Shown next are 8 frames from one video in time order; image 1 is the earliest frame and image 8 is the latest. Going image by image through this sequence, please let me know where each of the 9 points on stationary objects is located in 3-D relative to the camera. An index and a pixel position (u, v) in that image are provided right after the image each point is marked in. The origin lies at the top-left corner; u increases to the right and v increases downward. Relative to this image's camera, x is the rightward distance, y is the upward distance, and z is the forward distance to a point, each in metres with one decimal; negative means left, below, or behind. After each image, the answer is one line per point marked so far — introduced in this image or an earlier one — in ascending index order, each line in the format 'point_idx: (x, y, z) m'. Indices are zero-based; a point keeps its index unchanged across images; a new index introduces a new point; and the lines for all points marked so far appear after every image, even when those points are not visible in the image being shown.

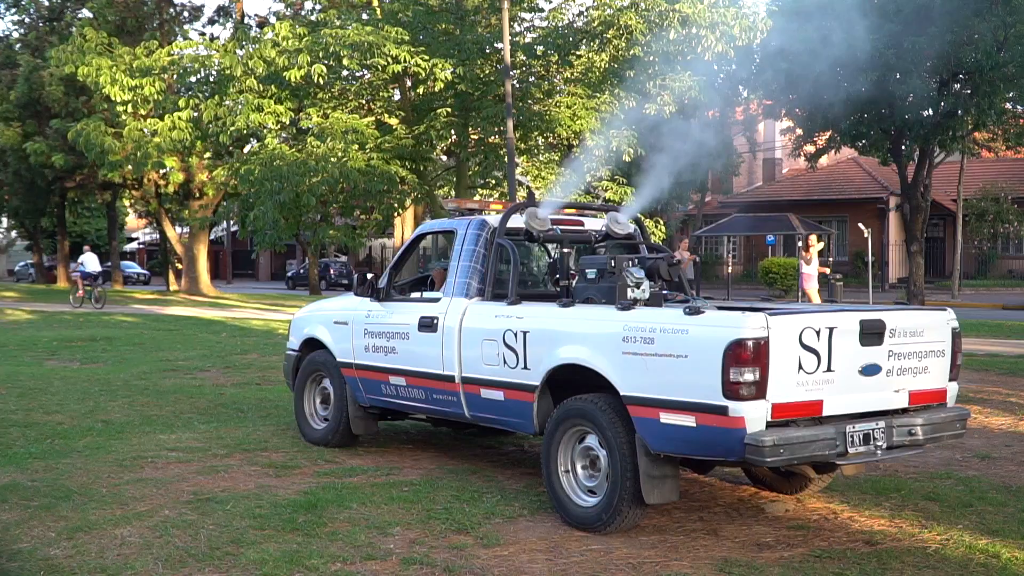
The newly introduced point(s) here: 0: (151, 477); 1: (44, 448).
0: (-2.8, -1.5, +9.7) m
1: (-3.9, -1.3, +10.3) m
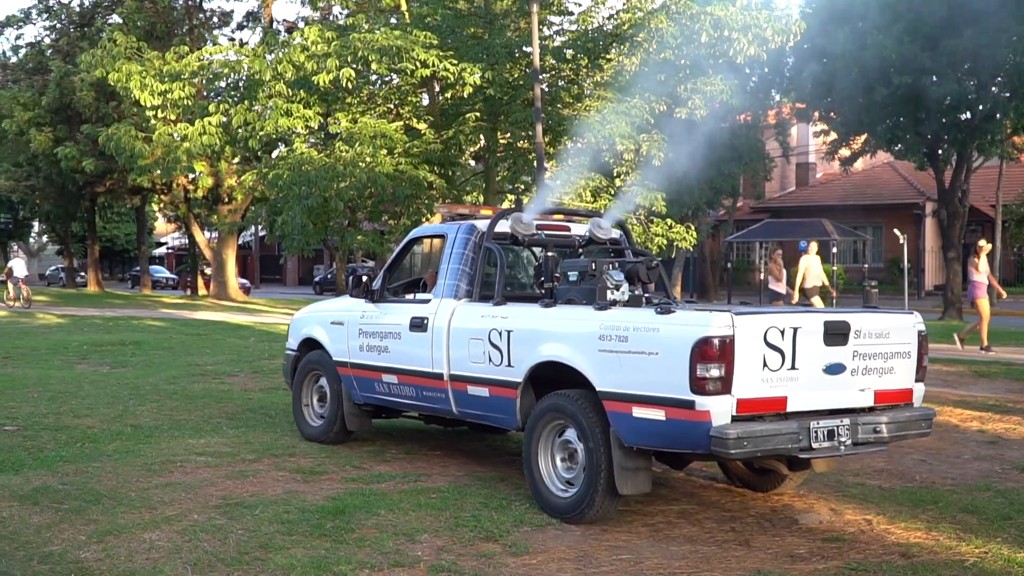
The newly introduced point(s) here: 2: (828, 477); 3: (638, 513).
0: (-2.6, -1.5, +9.7) m
1: (-3.7, -1.4, +10.3) m
2: (+2.7, -1.6, +10.4) m
3: (+0.9, -1.7, +9.2) m
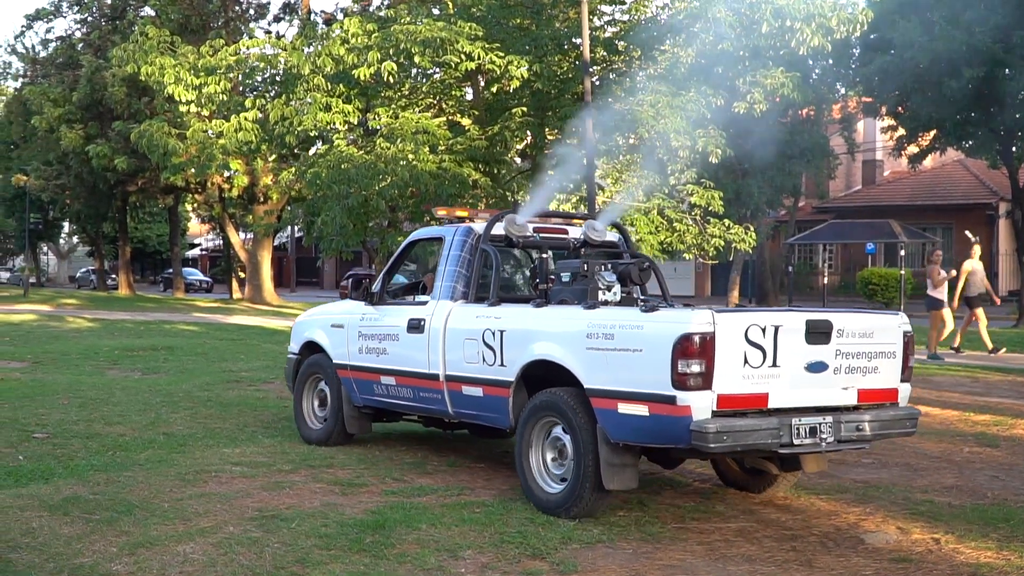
0: (-2.3, -1.5, +9.2) m
1: (-3.3, -1.4, +10.0) m
2: (+3.1, -1.6, +9.8) m
3: (+1.3, -1.7, +8.6) m
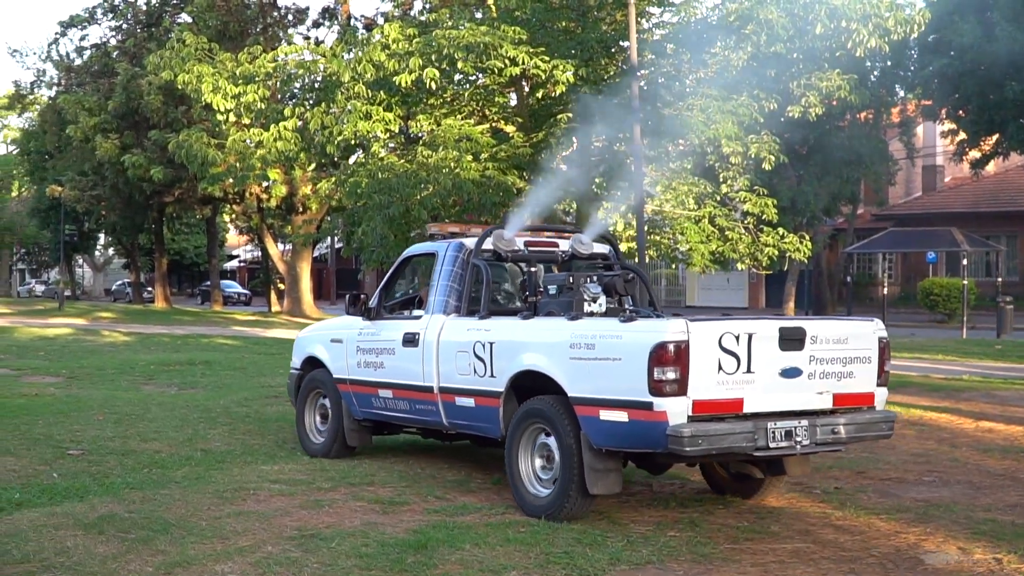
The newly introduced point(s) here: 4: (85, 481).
0: (-1.9, -1.6, +9.0) m
1: (-3.0, -1.5, +9.7) m
2: (+3.4, -1.7, +9.3) m
3: (+1.6, -1.8, +8.2) m
4: (-3.3, -1.5, +9.6) m
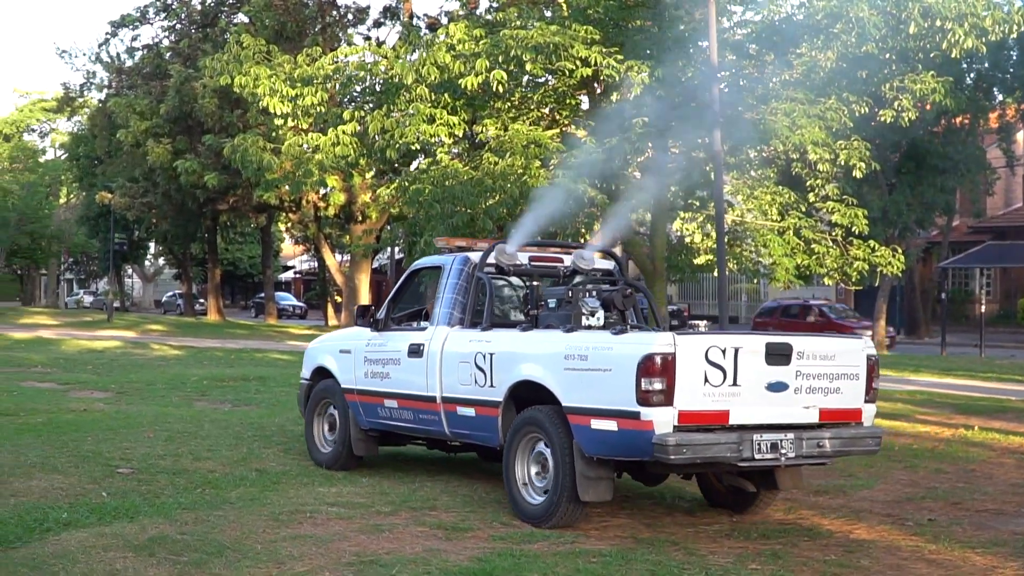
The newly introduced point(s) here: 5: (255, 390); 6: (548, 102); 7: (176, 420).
0: (-1.4, -1.7, +8.5) m
1: (-2.4, -1.6, +9.3) m
2: (+3.9, -1.9, +8.7) m
3: (+2.1, -1.9, +7.6) m
4: (-2.8, -1.6, +9.1) m
5: (-3.5, -1.3, +16.4) m
6: (+0.3, +2.9, +19.0) m
7: (-3.5, -1.4, +12.8) m
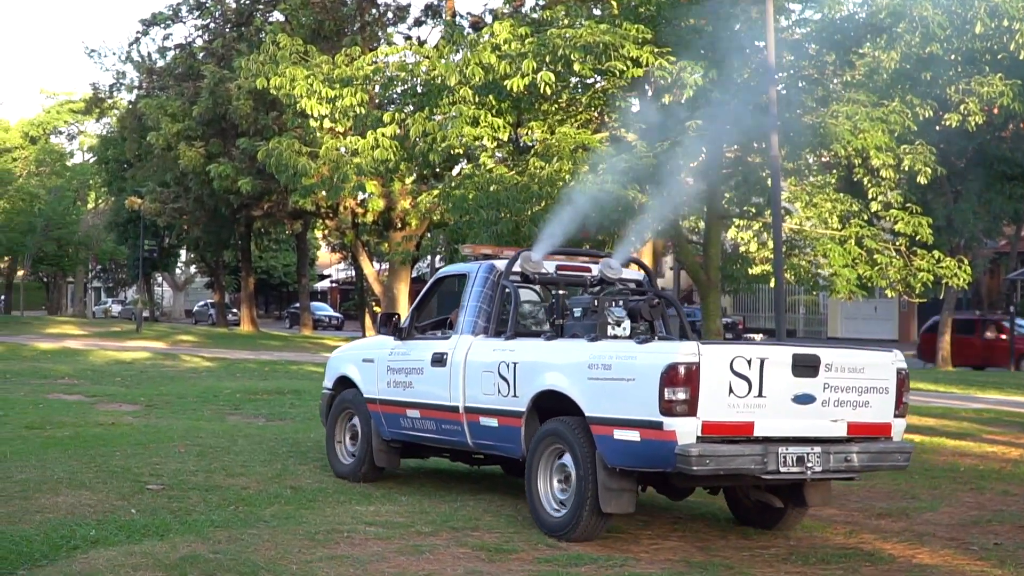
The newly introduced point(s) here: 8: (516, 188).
0: (-1.1, -1.8, +8.1) m
1: (-2.1, -1.7, +8.9) m
2: (+4.2, -1.9, +8.2) m
3: (+2.4, -2.0, +7.2) m
4: (-2.5, -1.7, +8.8) m
5: (-3.1, -1.4, +16.1) m
6: (+0.8, +2.8, +18.6) m
7: (-3.1, -1.4, +12.4) m
8: (-0.3, +1.4, +17.3) m
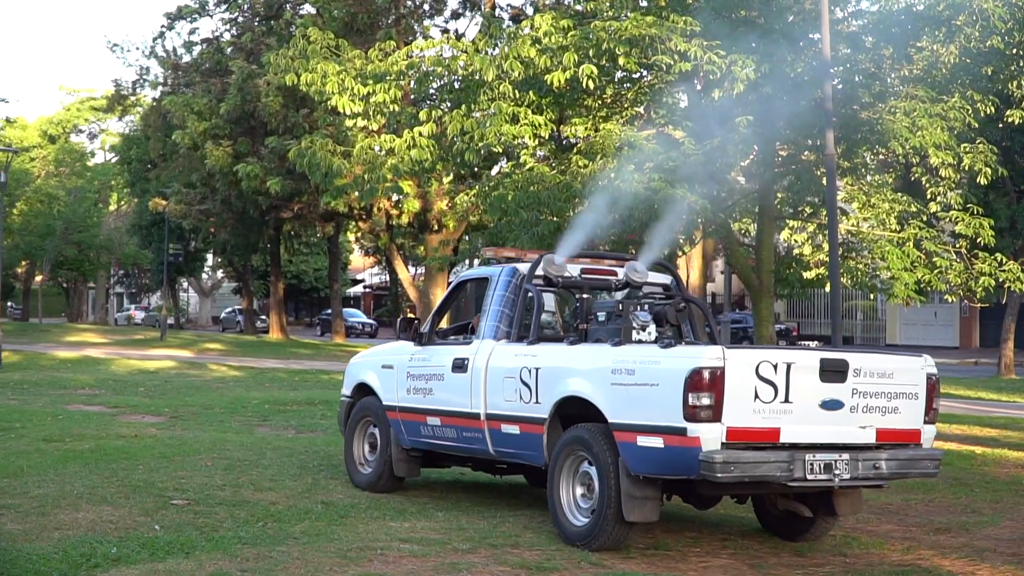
0: (-0.8, -1.8, +7.7) m
1: (-1.8, -1.7, +8.5) m
2: (+4.5, -2.0, +7.8) m
3: (+2.7, -2.0, +6.8) m
4: (-2.2, -1.7, +8.4) m
5: (-2.7, -1.5, +15.7) m
6: (+1.1, +2.7, +18.2) m
7: (-2.8, -1.5, +12.0) m
8: (0.0, +1.3, +16.9) m
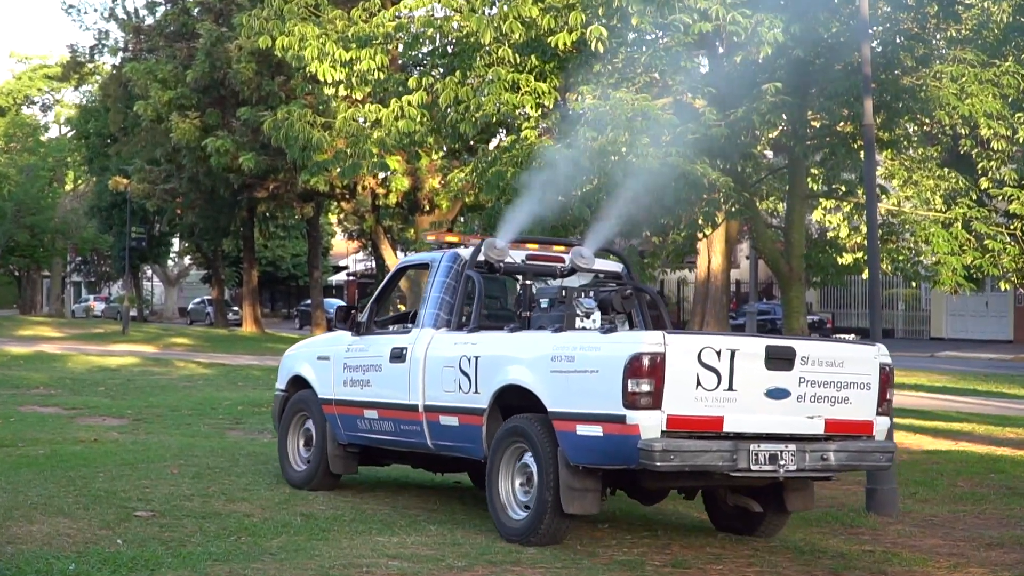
0: (-0.8, -1.8, +6.8) m
1: (-1.8, -1.6, +7.6) m
2: (+4.5, -1.9, +6.9) m
3: (+2.7, -1.9, +5.9) m
4: (-2.2, -1.6, +7.5) m
5: (-2.7, -1.4, +14.8) m
6: (+1.2, +2.8, +17.3) m
7: (-2.8, -1.4, +11.2) m
8: (+0.1, +1.4, +16.0) m
